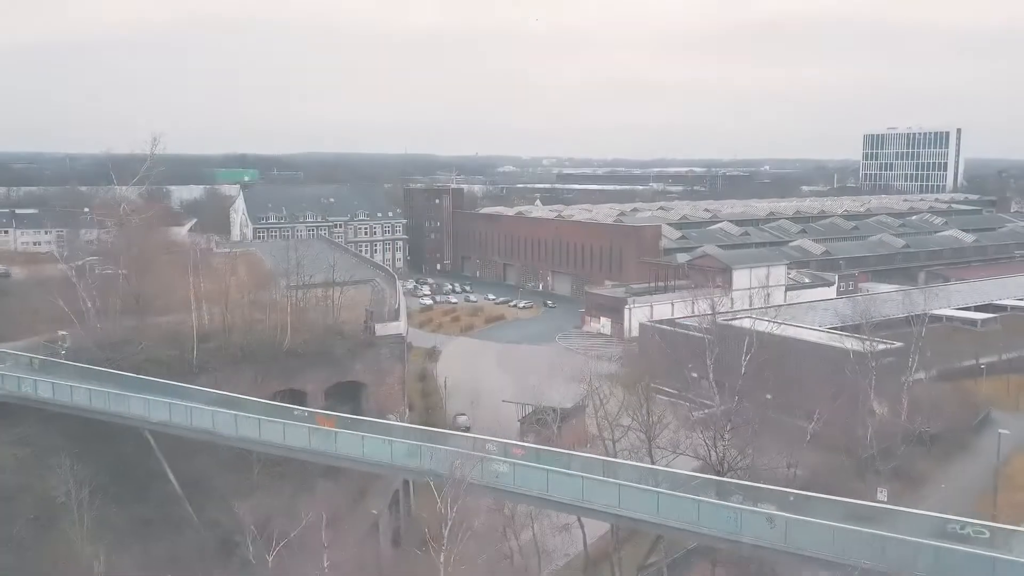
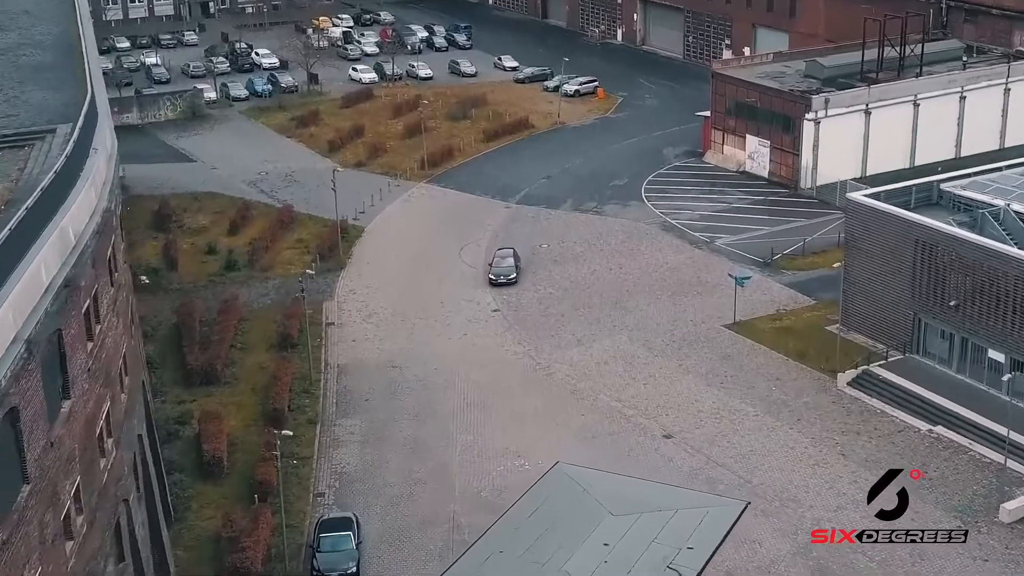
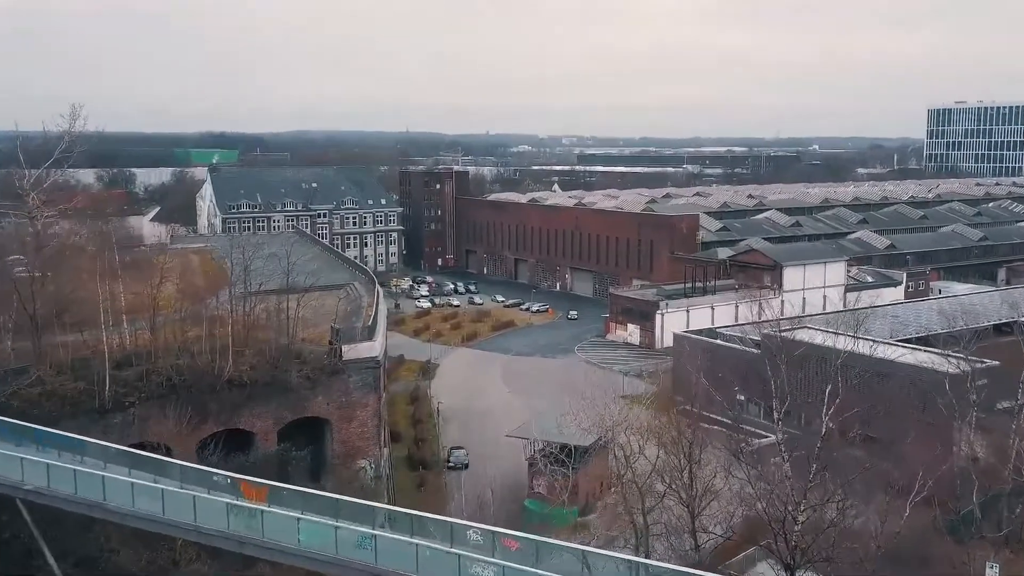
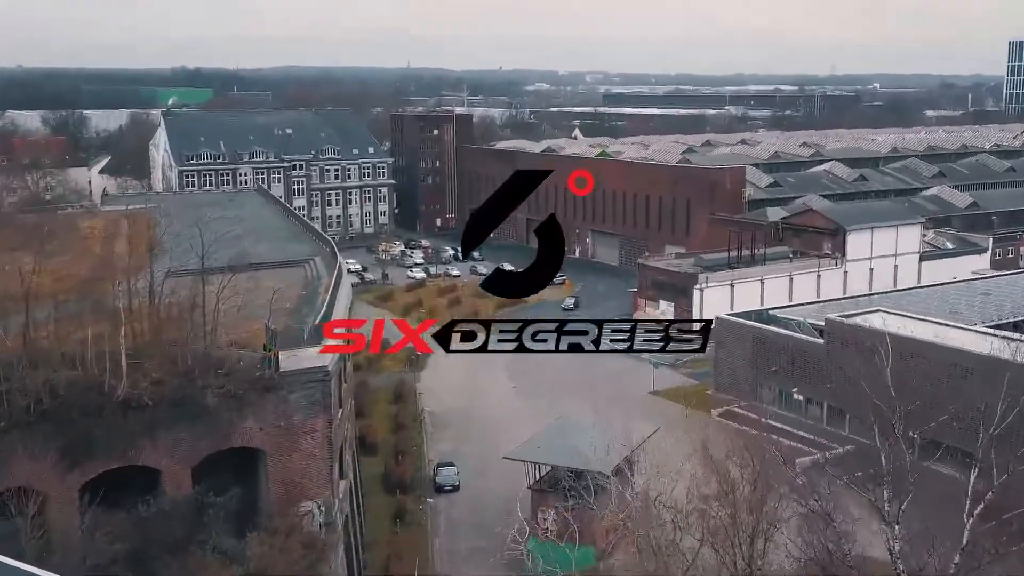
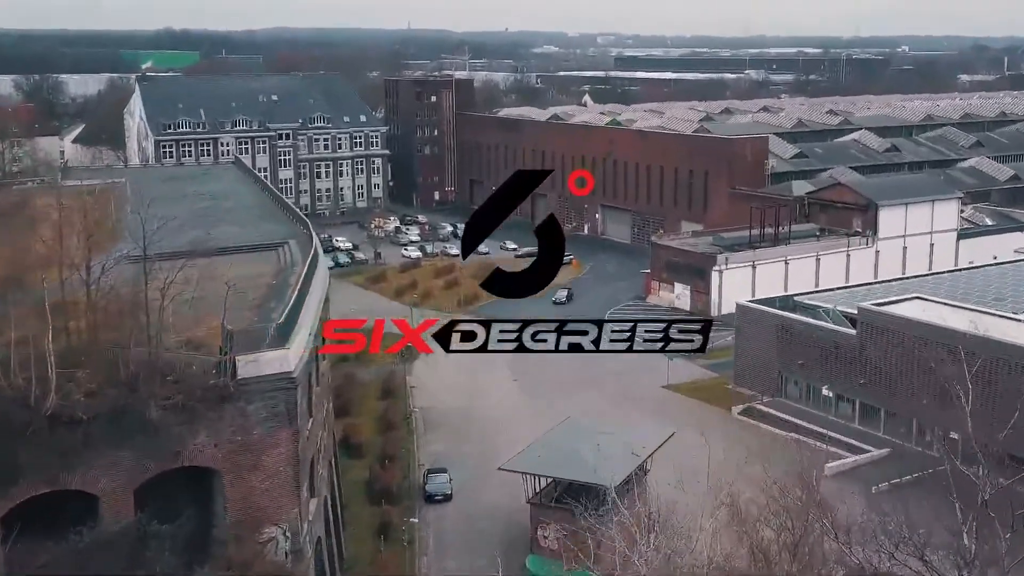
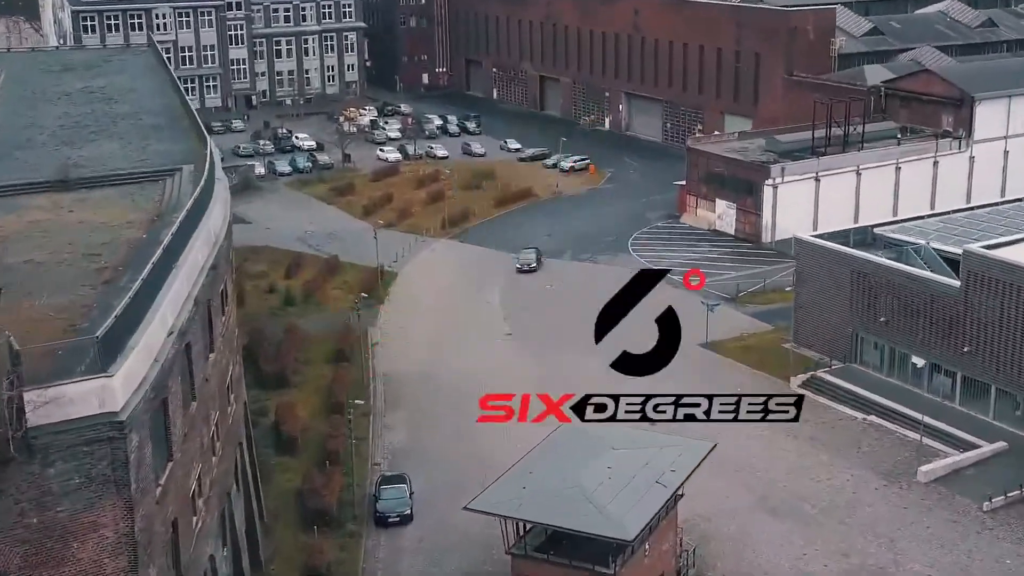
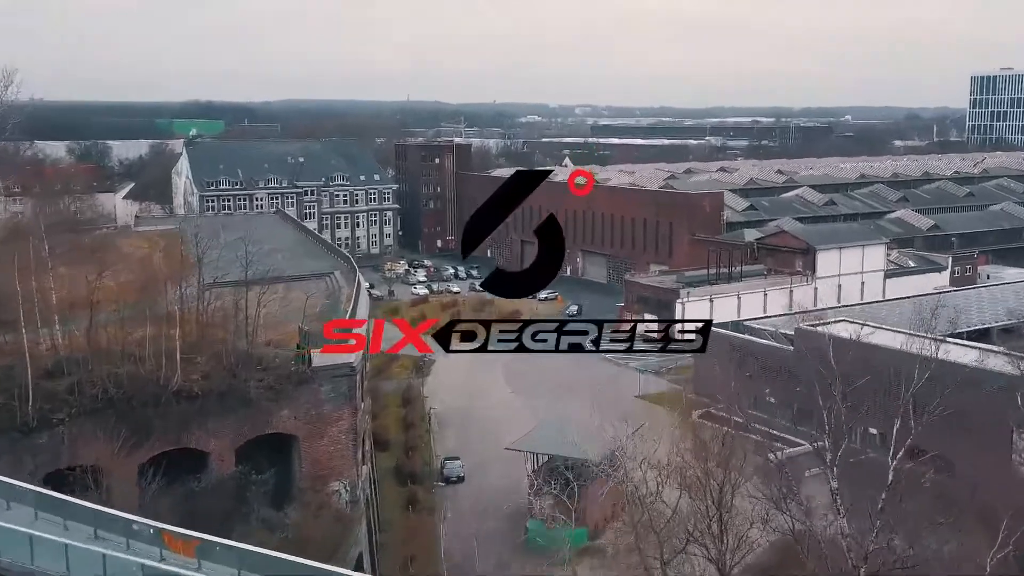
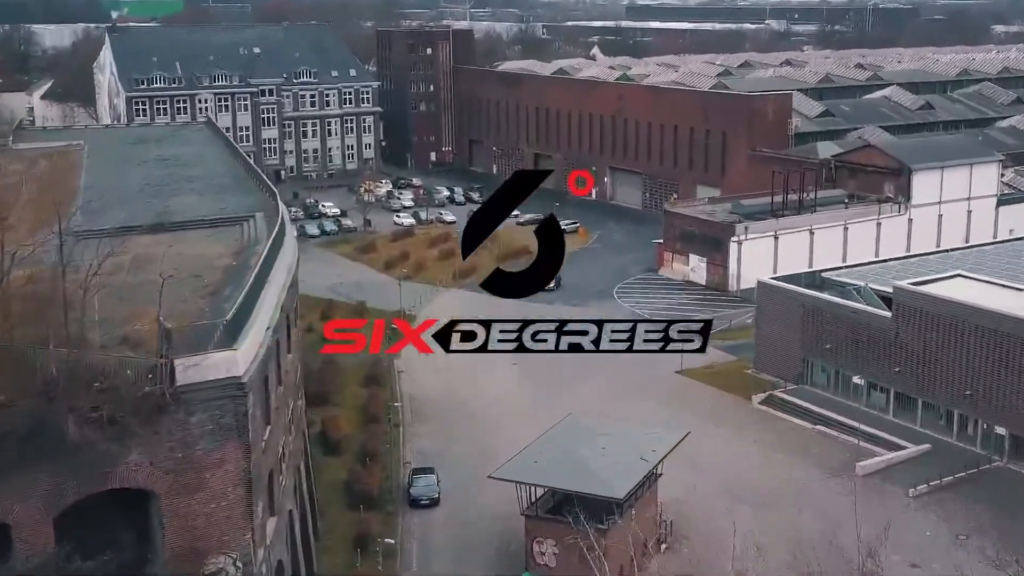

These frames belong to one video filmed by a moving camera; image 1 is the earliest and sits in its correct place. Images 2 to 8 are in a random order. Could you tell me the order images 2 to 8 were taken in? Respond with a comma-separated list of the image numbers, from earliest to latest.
3, 7, 4, 5, 8, 6, 2
